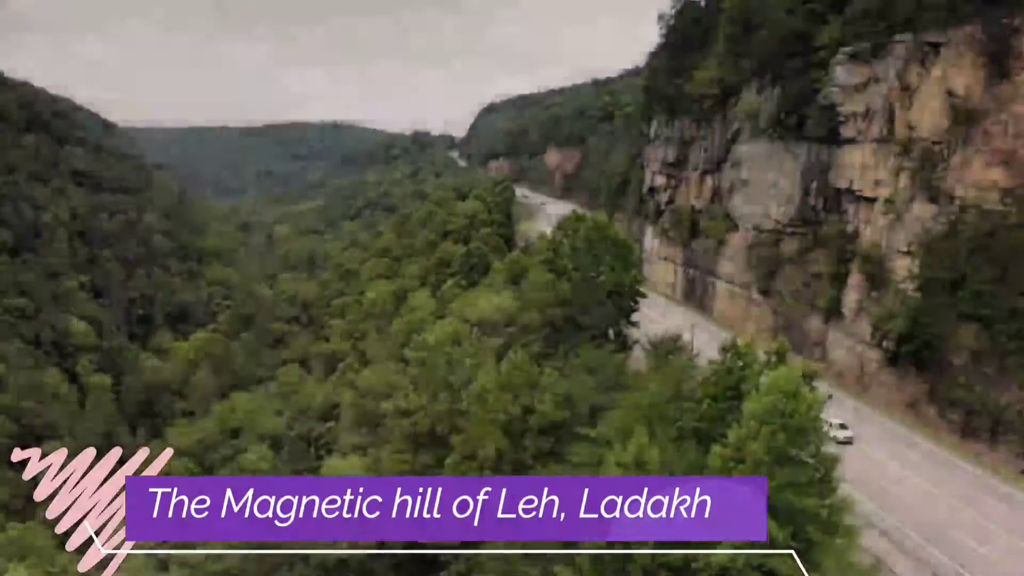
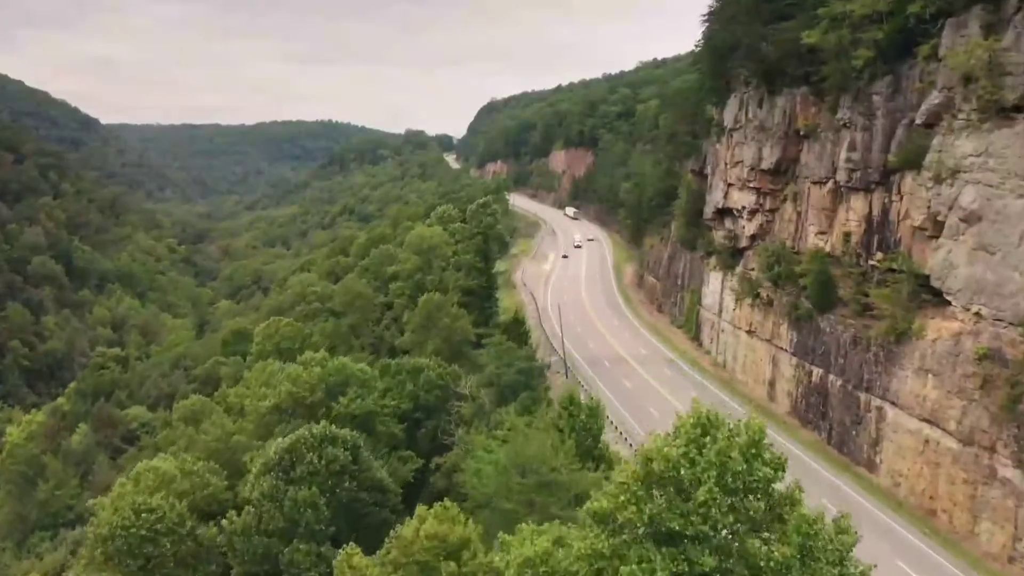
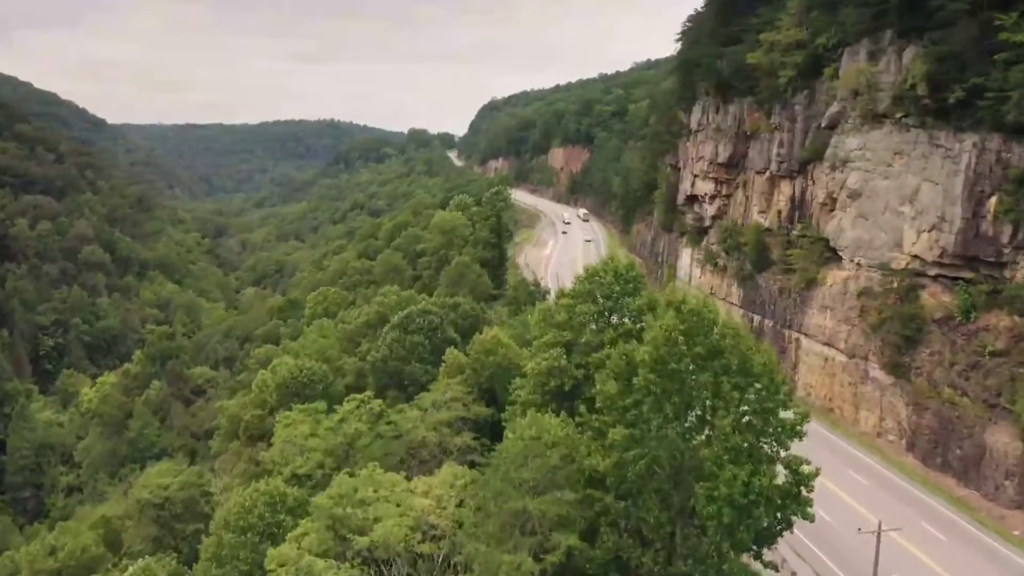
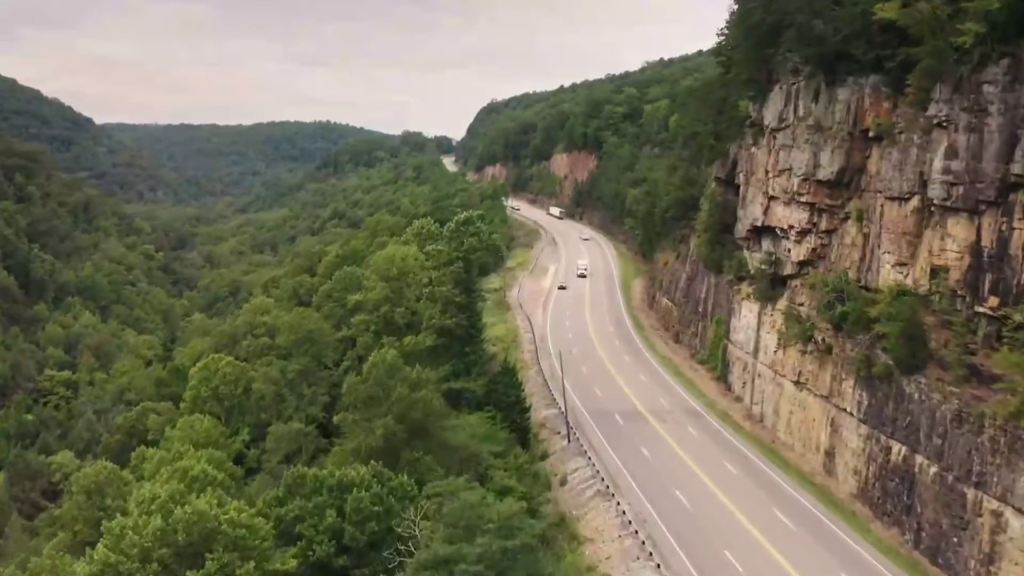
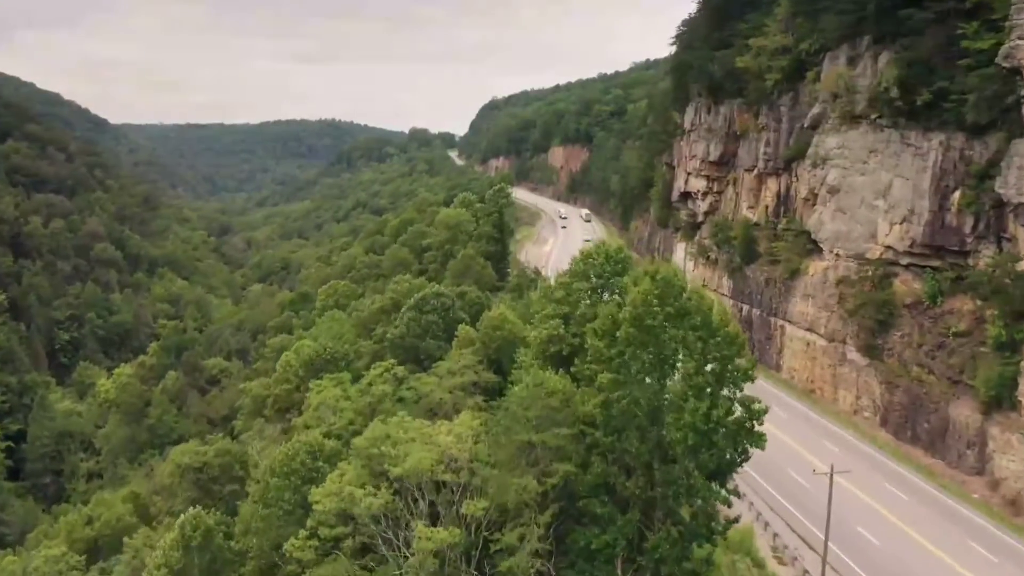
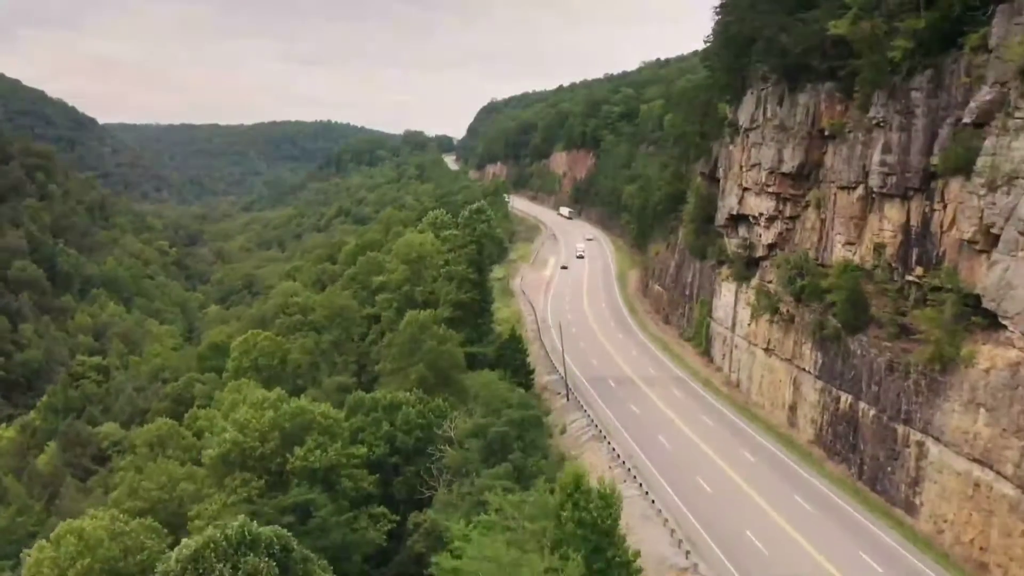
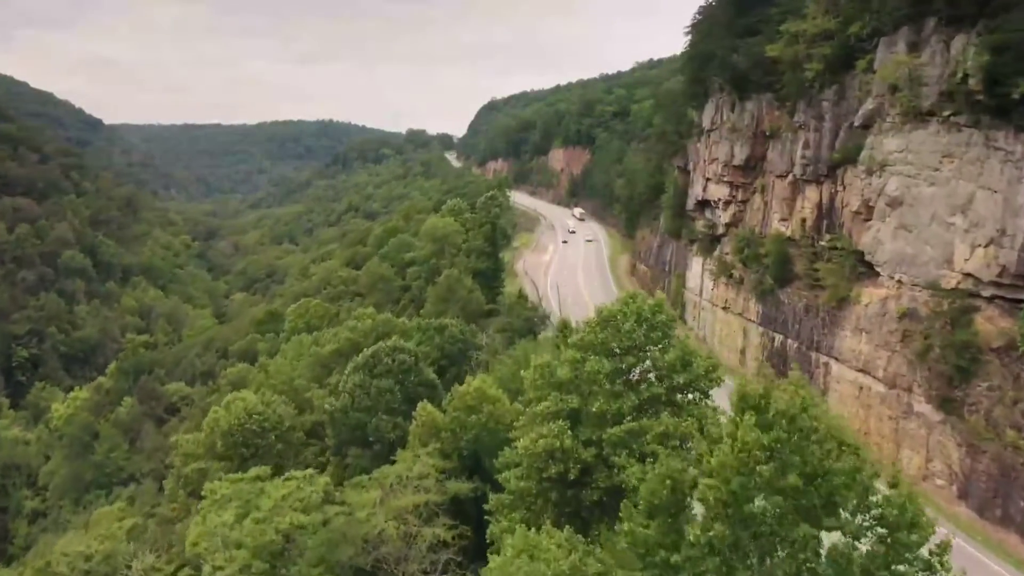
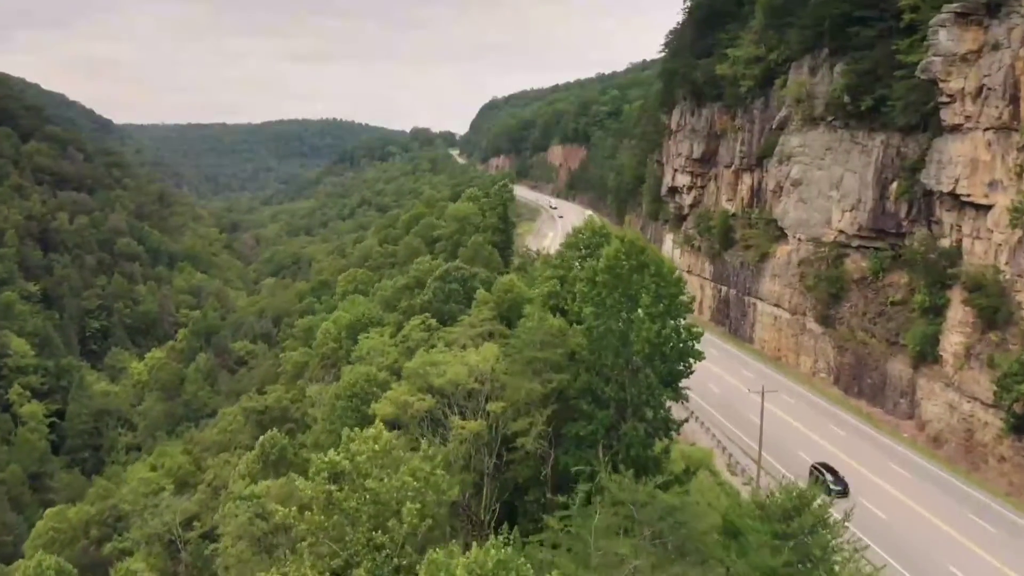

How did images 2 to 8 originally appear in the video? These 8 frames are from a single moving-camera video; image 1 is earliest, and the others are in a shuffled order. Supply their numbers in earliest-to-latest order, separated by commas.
8, 5, 3, 7, 2, 6, 4
